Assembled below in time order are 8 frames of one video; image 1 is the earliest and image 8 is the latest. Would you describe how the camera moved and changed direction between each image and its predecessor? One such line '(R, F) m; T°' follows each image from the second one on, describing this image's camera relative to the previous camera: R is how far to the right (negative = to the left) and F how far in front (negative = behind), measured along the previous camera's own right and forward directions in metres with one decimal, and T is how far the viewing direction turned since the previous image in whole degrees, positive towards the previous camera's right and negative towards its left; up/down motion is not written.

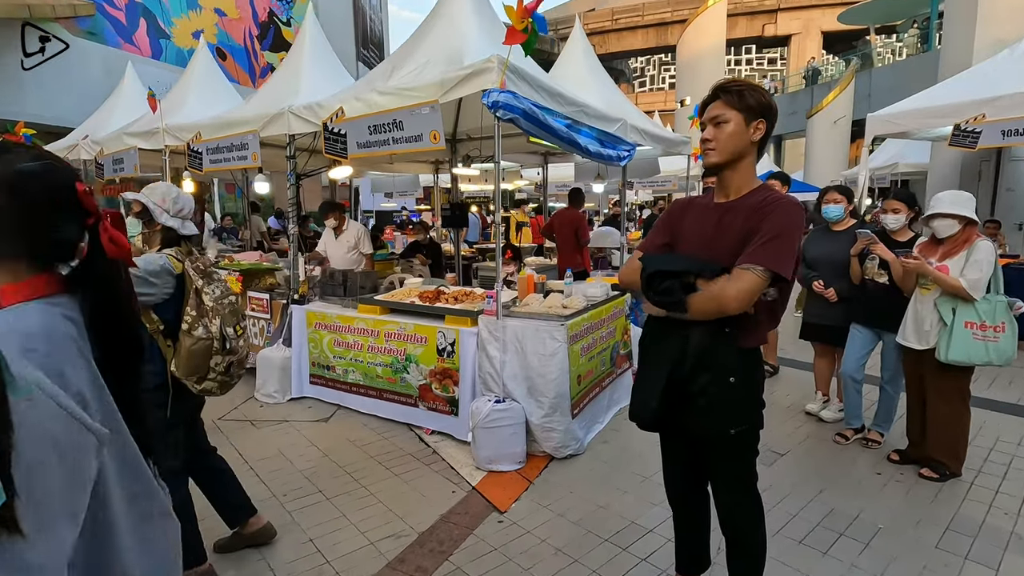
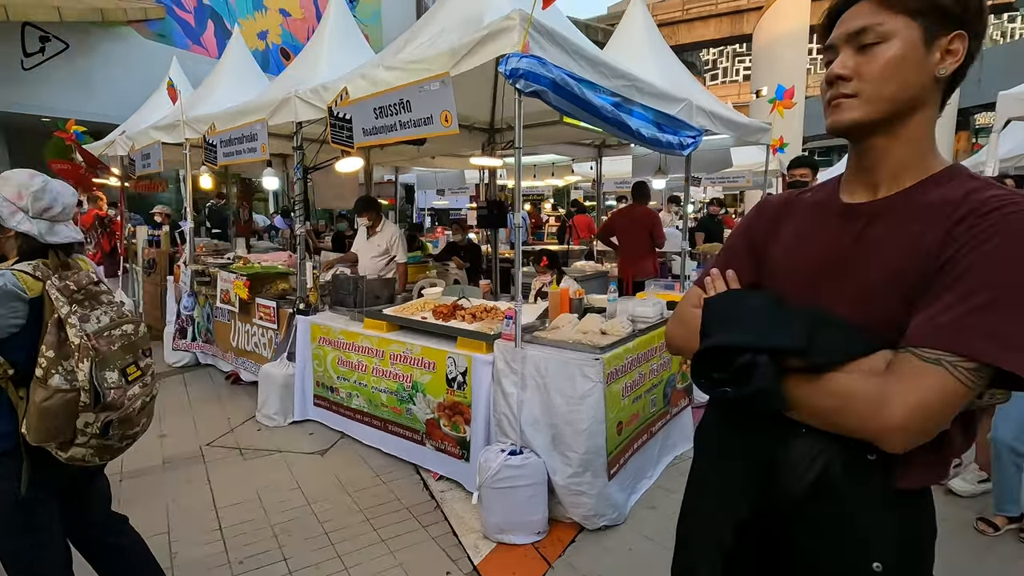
(+0.2, +0.8) m; -7°
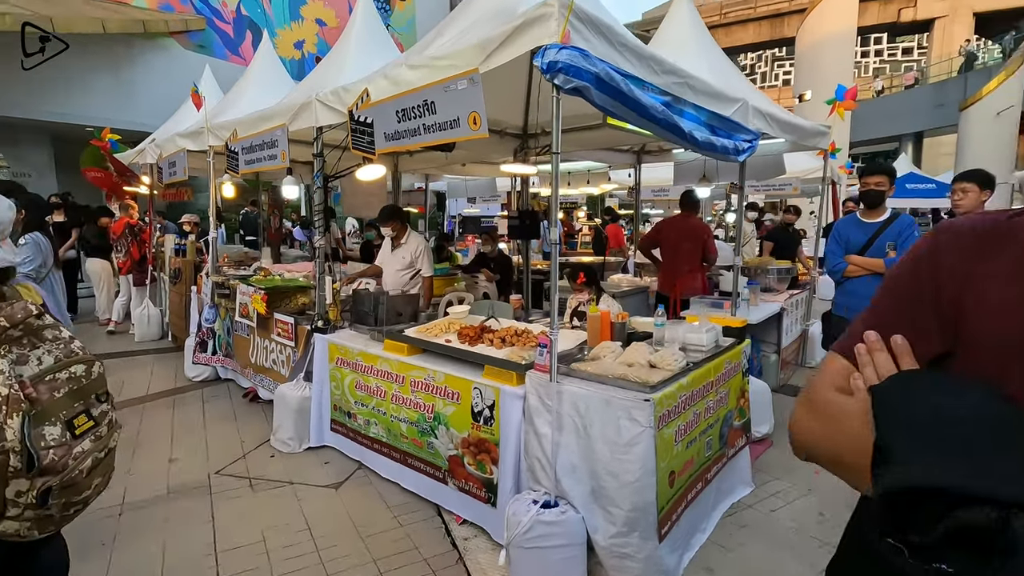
(0.0, +0.4) m; -3°
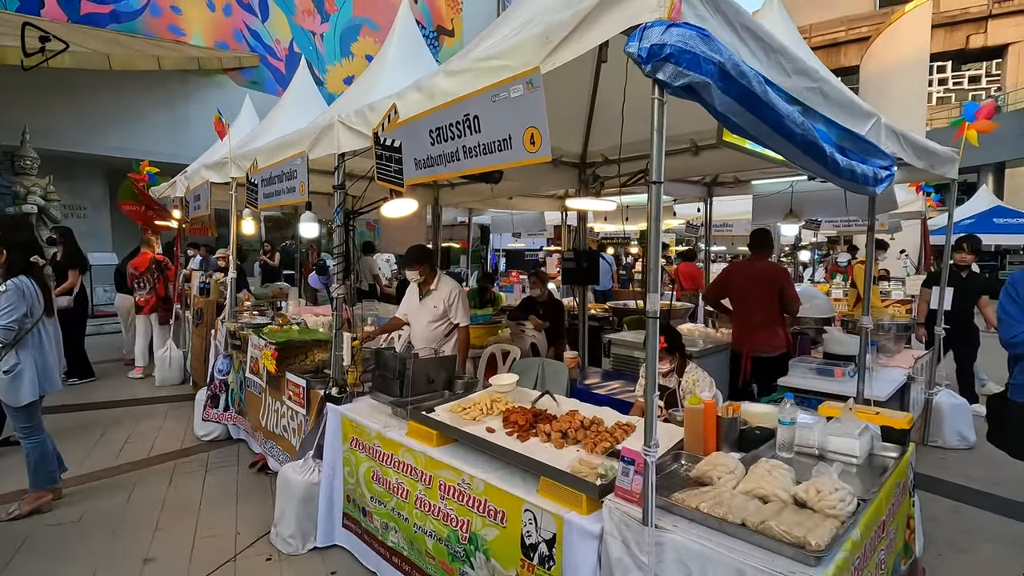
(-0.1, +0.8) m; -4°
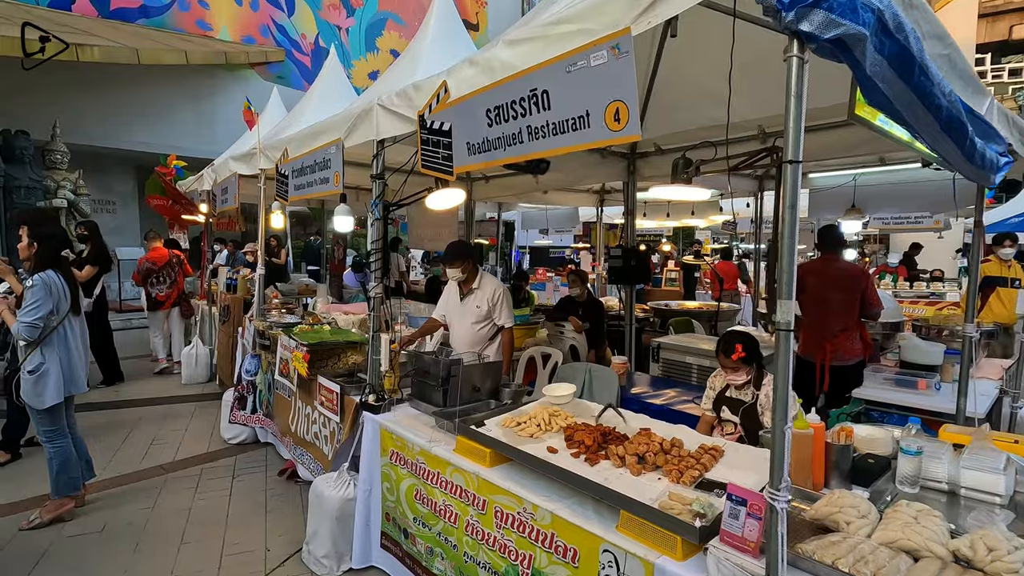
(-0.2, +0.3) m; -2°
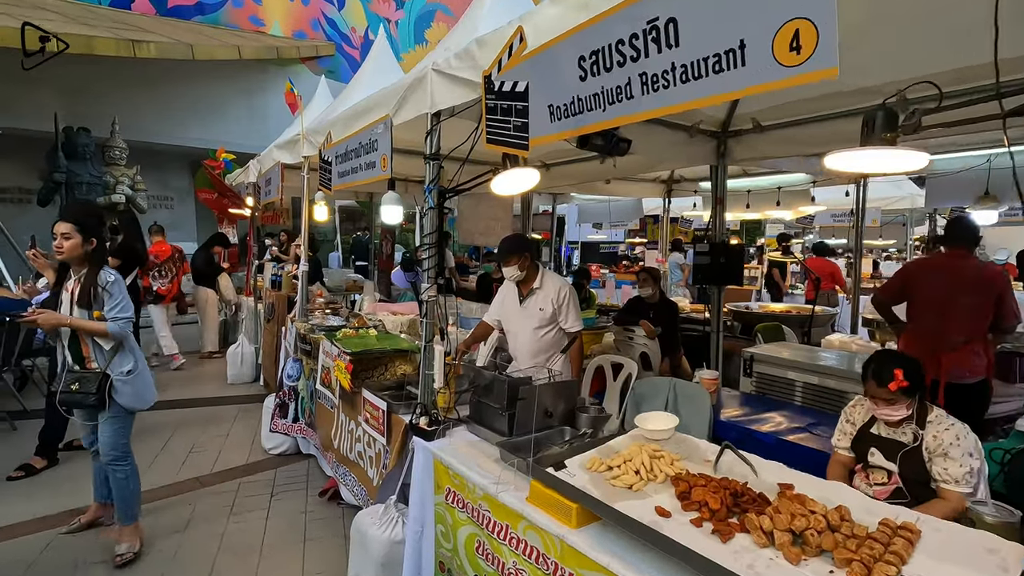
(-0.2, +0.5) m; -5°
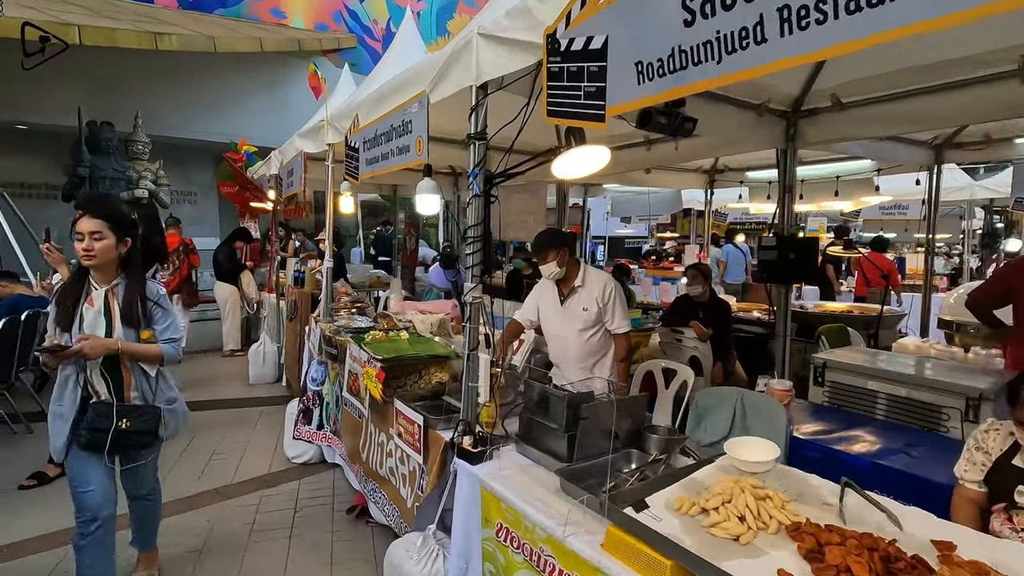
(-0.2, +0.3) m; -2°
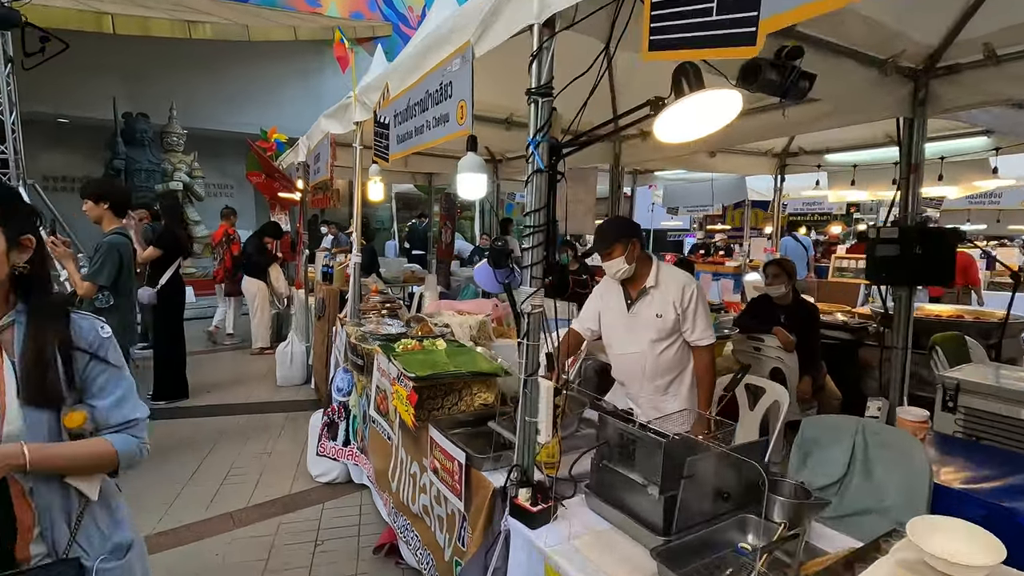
(-0.1, +0.5) m; -4°
